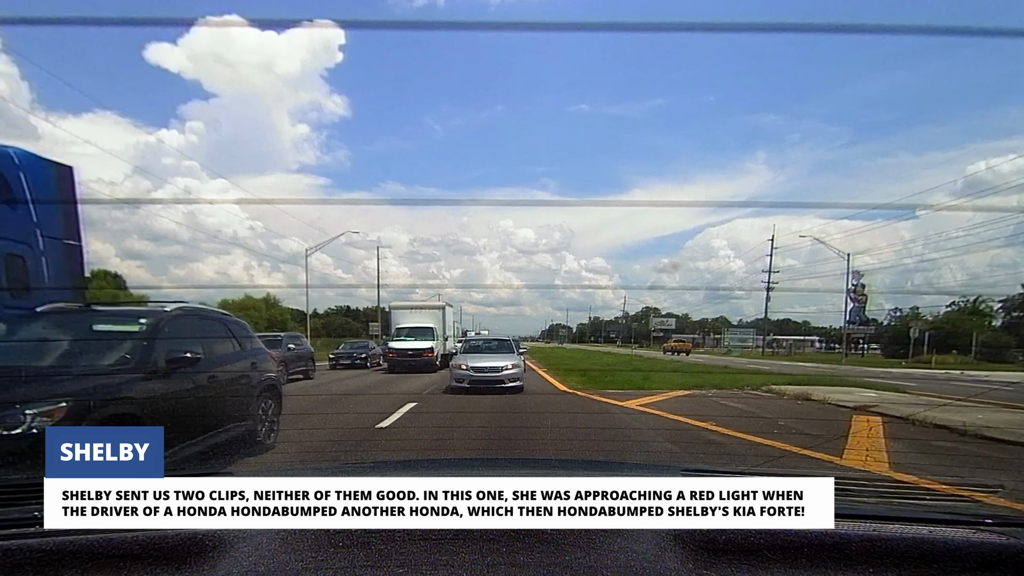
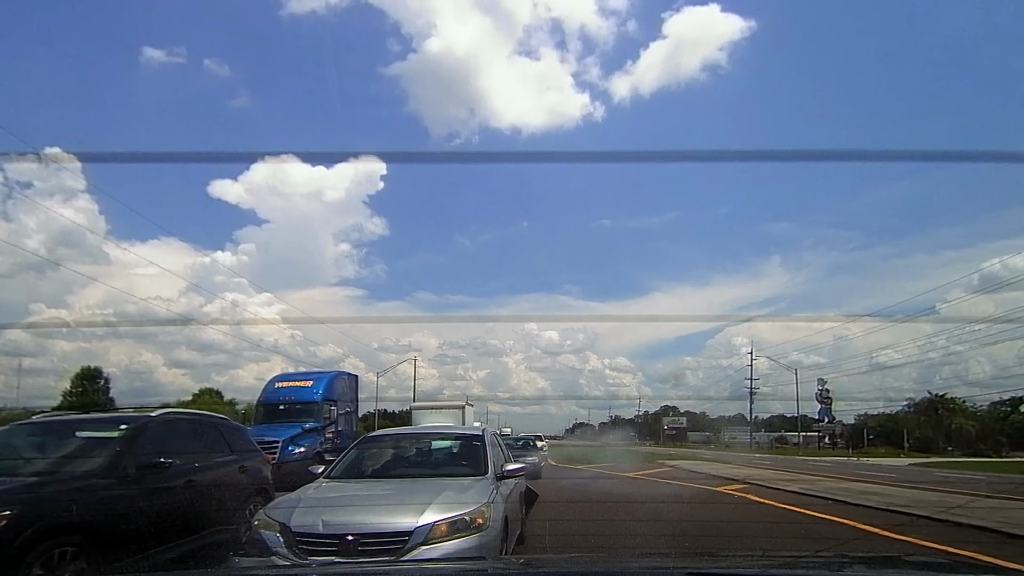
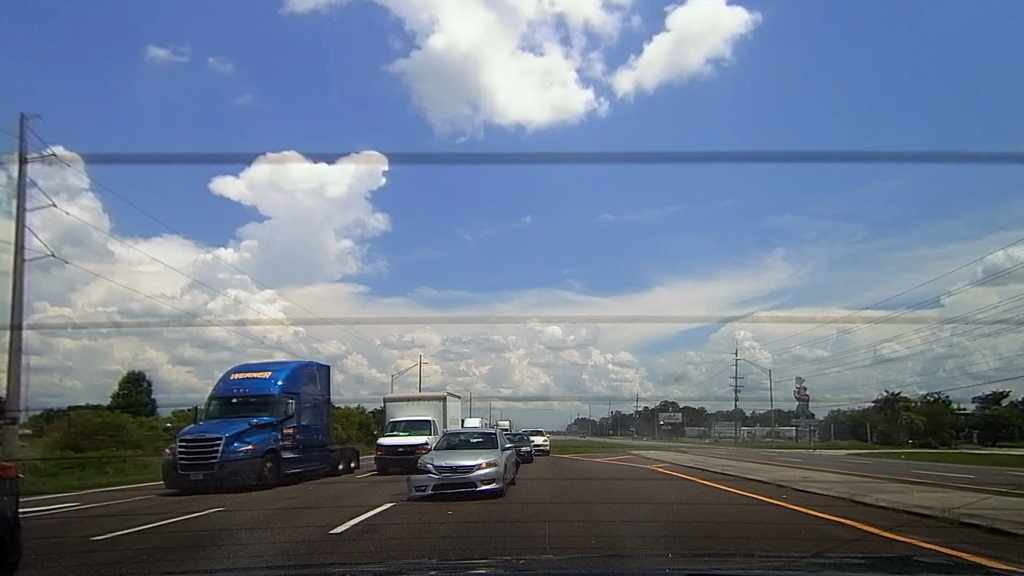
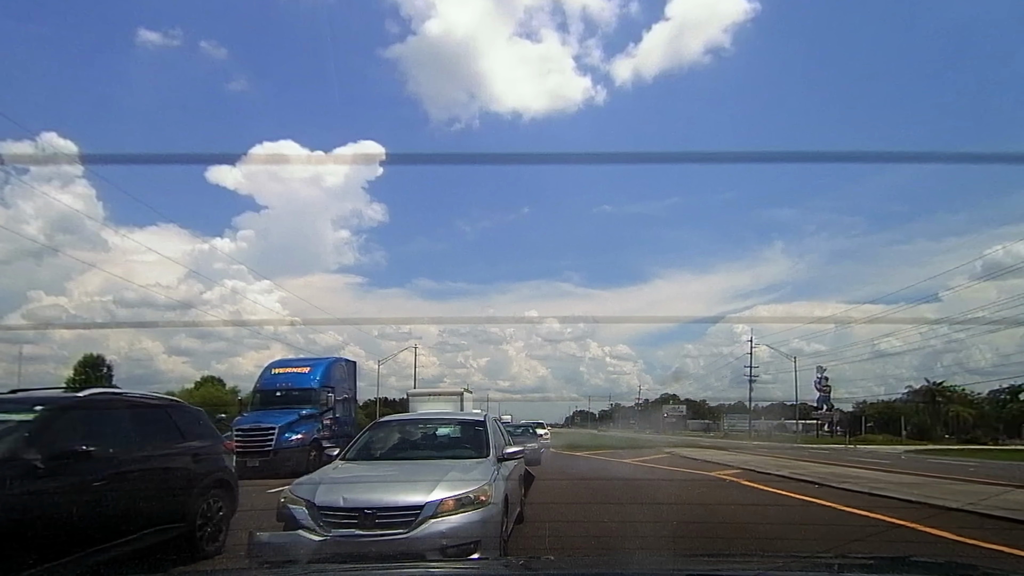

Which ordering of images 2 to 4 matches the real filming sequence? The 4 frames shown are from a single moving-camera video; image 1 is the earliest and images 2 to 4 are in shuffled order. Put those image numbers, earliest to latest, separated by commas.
2, 4, 3
